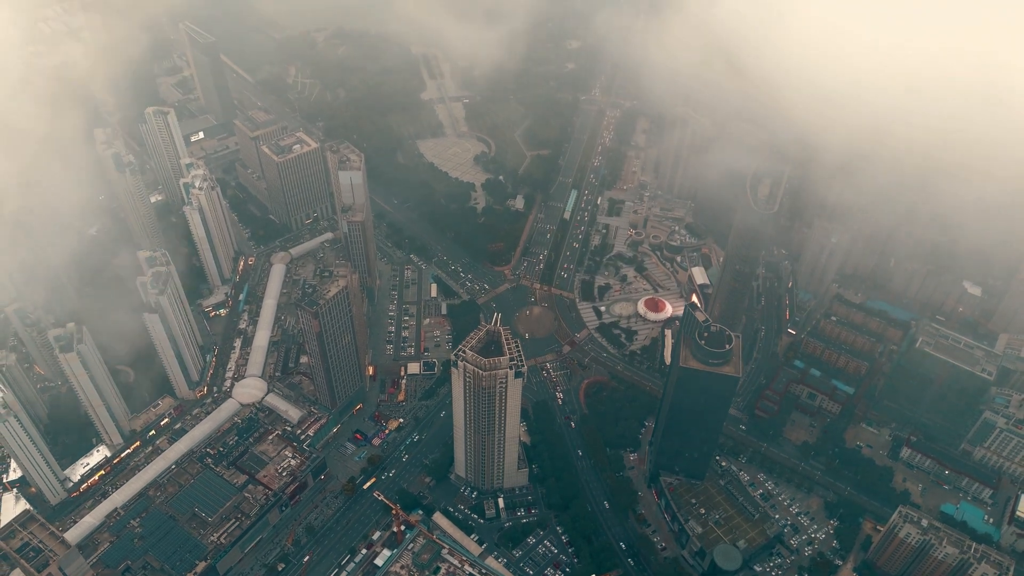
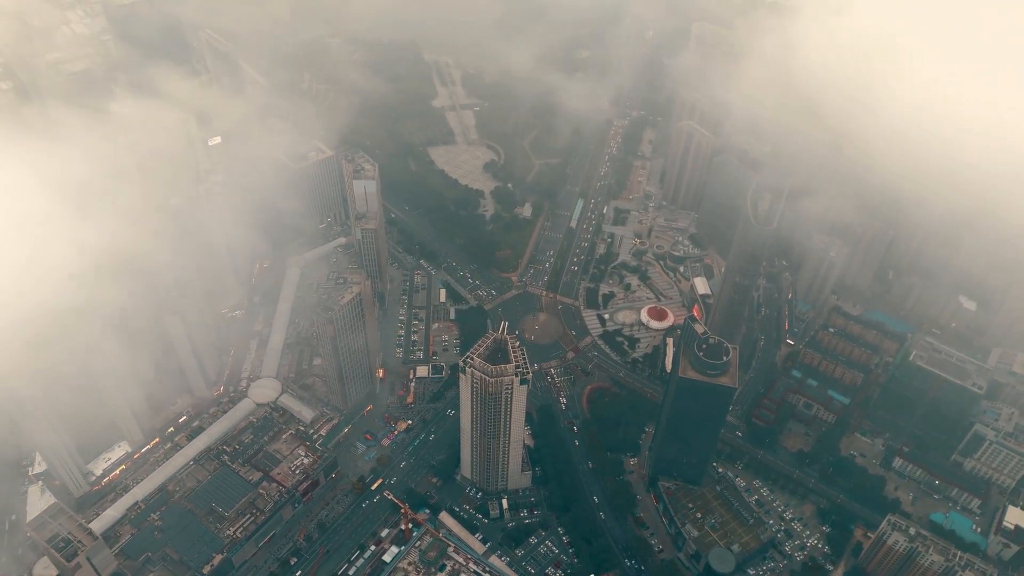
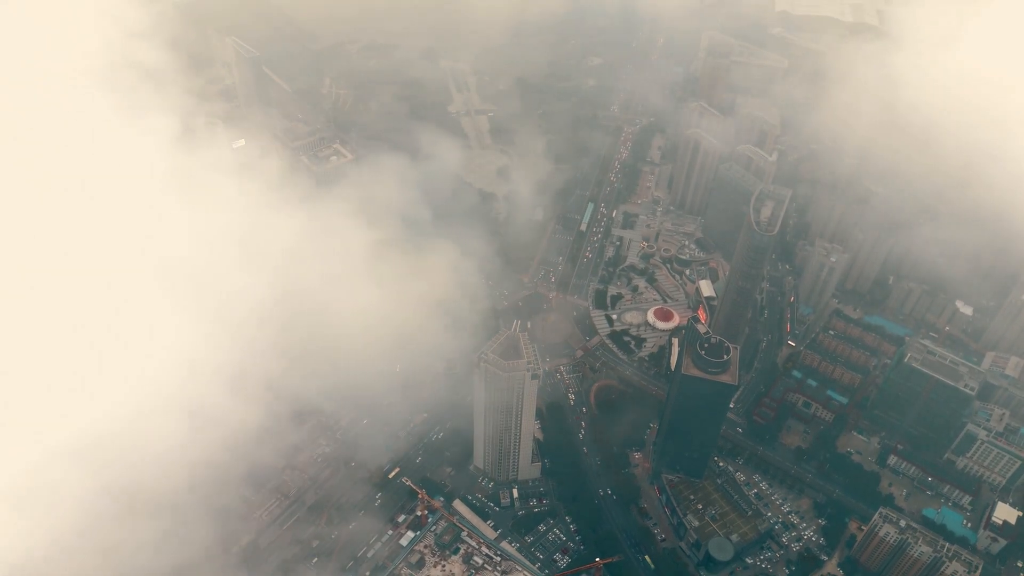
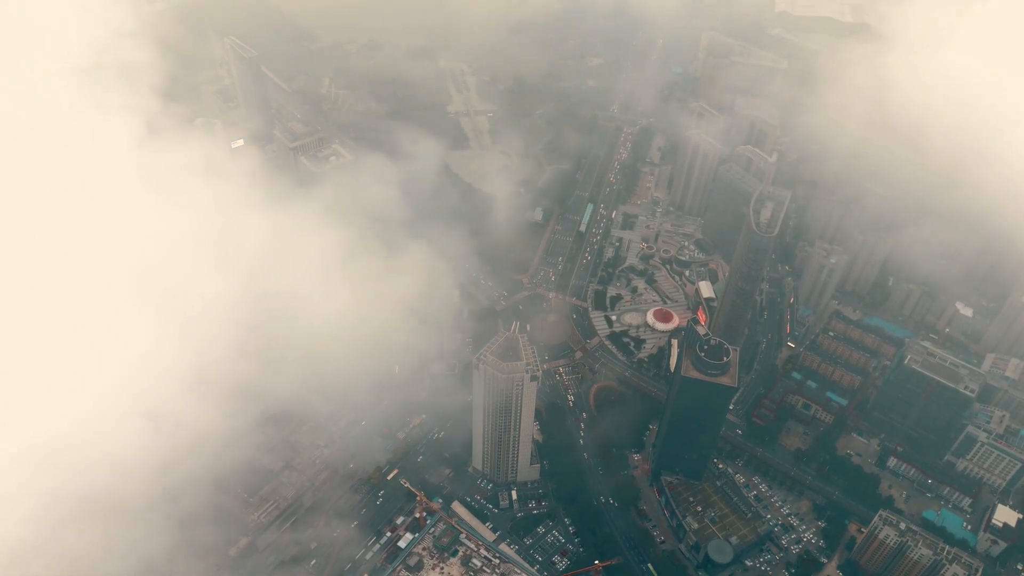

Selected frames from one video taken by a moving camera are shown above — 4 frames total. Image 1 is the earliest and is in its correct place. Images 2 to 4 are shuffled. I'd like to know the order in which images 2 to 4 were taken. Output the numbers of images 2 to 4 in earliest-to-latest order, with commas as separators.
2, 4, 3
